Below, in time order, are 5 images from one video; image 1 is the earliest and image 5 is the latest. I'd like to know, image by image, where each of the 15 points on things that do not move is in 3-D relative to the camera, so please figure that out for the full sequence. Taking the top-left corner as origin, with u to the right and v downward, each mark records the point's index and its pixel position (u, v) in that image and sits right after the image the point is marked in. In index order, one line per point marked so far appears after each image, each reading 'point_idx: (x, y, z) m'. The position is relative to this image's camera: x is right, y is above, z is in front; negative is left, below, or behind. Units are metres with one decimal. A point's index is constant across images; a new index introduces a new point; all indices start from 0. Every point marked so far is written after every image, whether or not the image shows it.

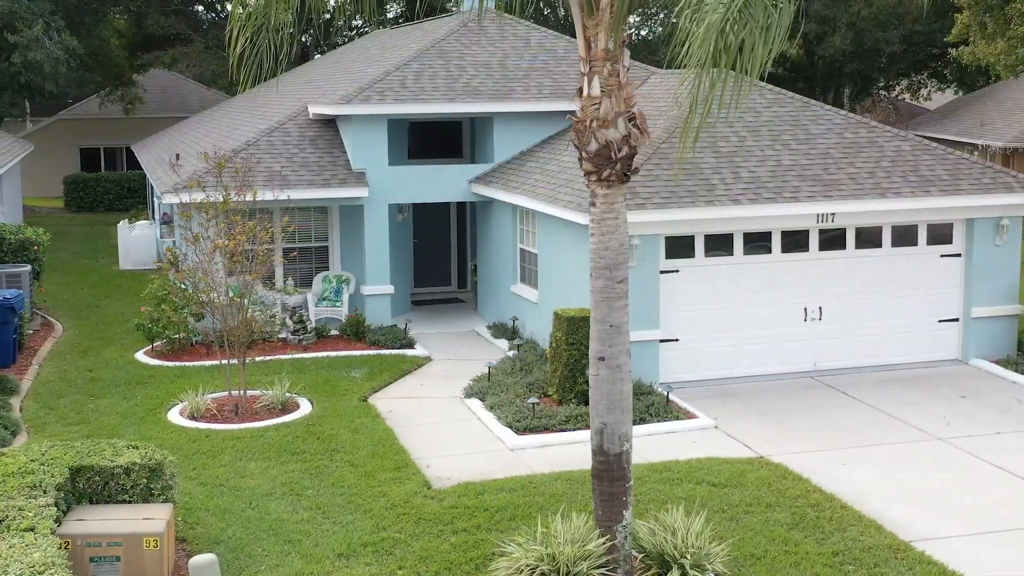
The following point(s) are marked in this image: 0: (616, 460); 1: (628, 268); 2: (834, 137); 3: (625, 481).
0: (+0.7, -1.2, +6.7) m
1: (+0.8, +0.1, +6.6) m
2: (+4.6, +2.2, +14.5) m
3: (+0.8, -1.3, +6.8) m
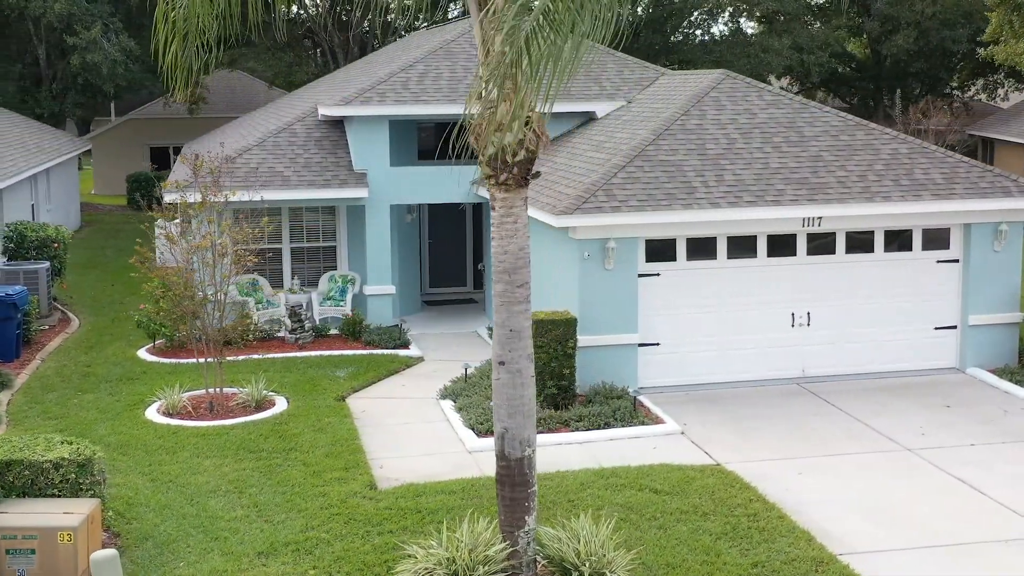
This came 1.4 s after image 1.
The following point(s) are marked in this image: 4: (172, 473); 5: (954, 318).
0: (0.0, -1.2, +6.7) m
1: (+0.1, +0.1, +6.6) m
2: (+4.5, +2.1, +14.2) m
3: (+0.1, -1.3, +6.7) m
4: (-3.3, -1.8, +9.7) m
5: (+6.1, -0.4, +13.8) m
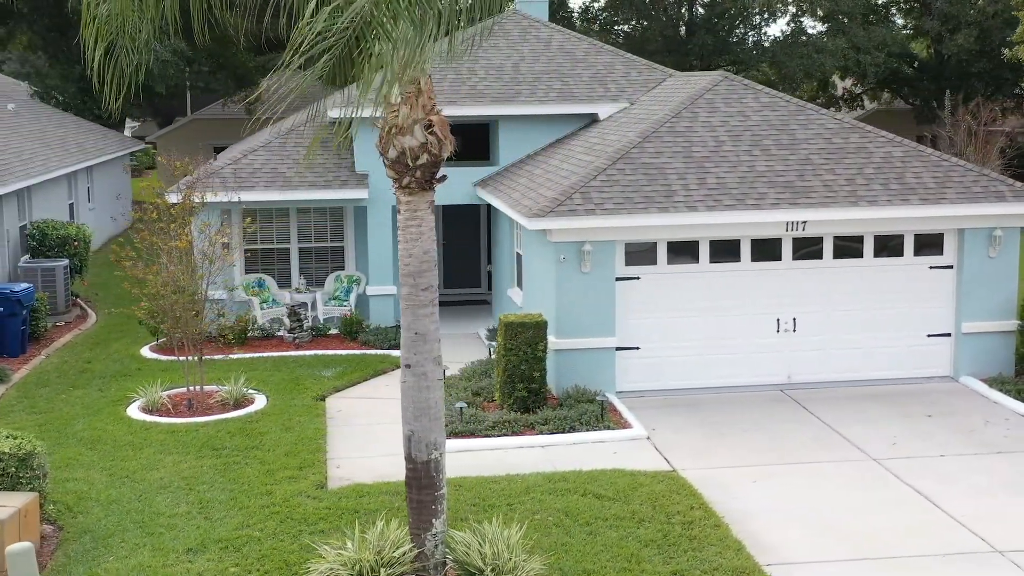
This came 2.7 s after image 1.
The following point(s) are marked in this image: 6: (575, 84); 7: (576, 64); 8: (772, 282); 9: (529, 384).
0: (-0.6, -1.2, +6.7) m
1: (-0.5, +0.1, +6.6) m
2: (+4.3, +2.0, +14.0) m
3: (-0.5, -1.3, +6.7) m
4: (-3.7, -1.8, +9.9) m
5: (+5.8, -0.5, +13.4) m
6: (+1.2, +3.8, +18.8) m
7: (+1.3, +4.4, +19.6) m
8: (+3.4, +0.1, +13.1) m
9: (+0.2, -1.1, +11.7) m
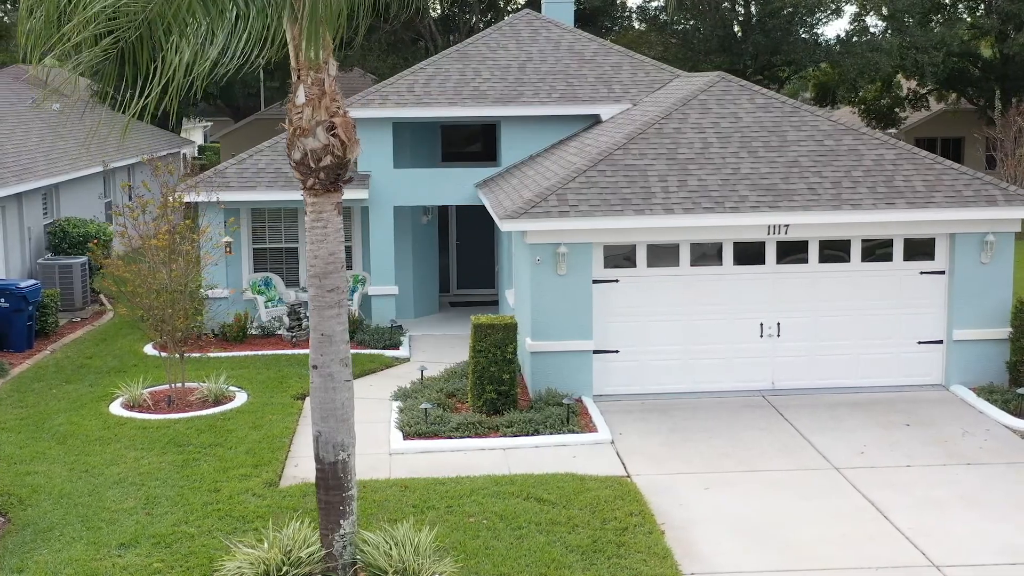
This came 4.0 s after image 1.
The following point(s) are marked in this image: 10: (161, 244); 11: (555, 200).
0: (-1.2, -1.2, +6.7) m
1: (-1.1, +0.1, +6.6) m
2: (+4.1, +2.0, +13.7) m
3: (-1.1, -1.4, +6.8) m
4: (-4.2, -1.8, +10.0) m
5: (+5.6, -0.6, +13.1) m
6: (+1.2, +3.8, +18.7) m
7: (+1.4, +4.3, +19.5) m
8: (+3.1, 0.0, +12.9) m
9: (-0.2, -1.1, +11.6) m
10: (-4.8, +0.6, +13.6) m
11: (+0.5, +1.1, +12.3) m
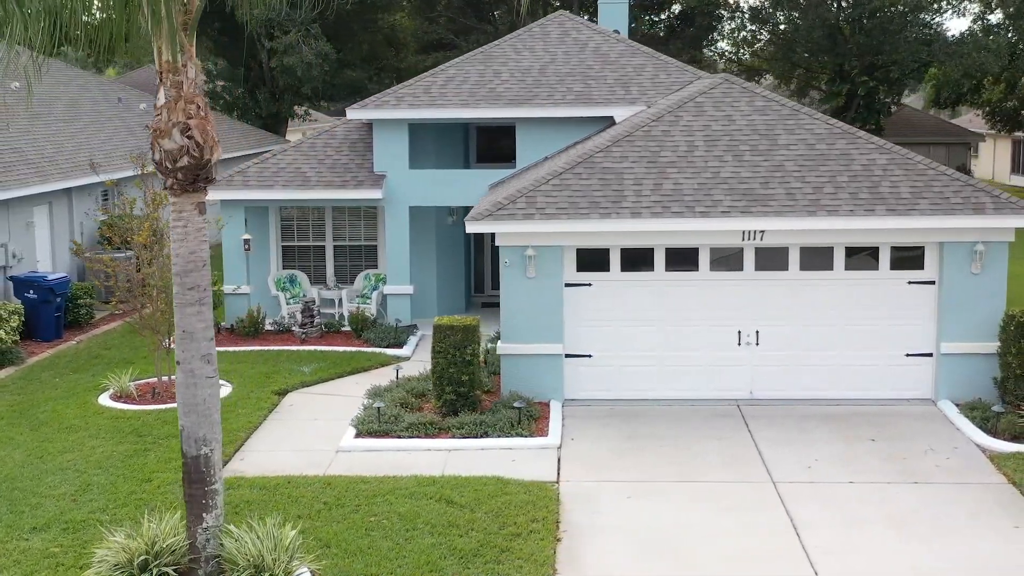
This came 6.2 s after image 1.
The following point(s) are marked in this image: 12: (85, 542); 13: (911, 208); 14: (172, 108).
0: (-2.2, -1.2, +6.9) m
1: (-2.1, +0.1, +6.7) m
2: (+3.9, +1.9, +13.3) m
3: (-2.1, -1.4, +6.9) m
4: (-4.8, -1.7, +10.5) m
5: (+5.2, -0.7, +12.6) m
6: (+1.6, +3.7, +18.5) m
7: (+1.8, +4.3, +19.3) m
8: (+2.8, -0.1, +12.6) m
9: (-0.6, -1.2, +11.7) m
10: (-5.0, +0.7, +14.1) m
11: (+0.2, +1.0, +12.3) m
12: (-3.3, -2.0, +7.9) m
13: (+4.8, +1.0, +12.0) m
14: (-2.2, +1.2, +6.5) m
